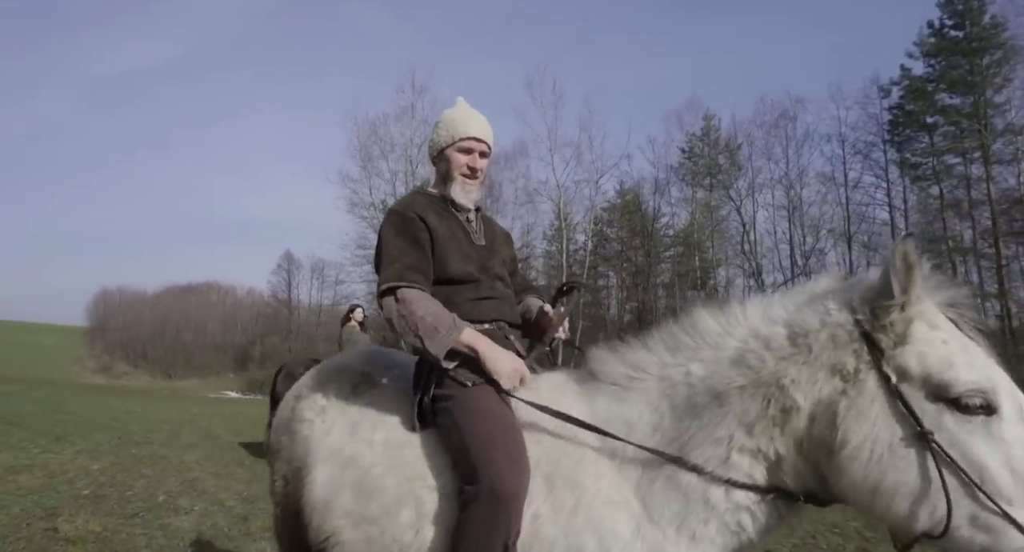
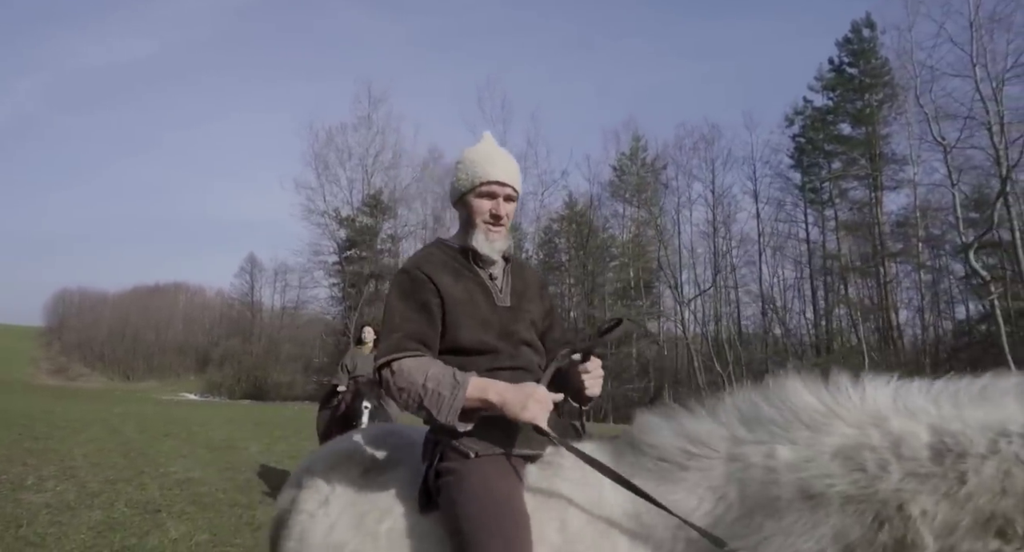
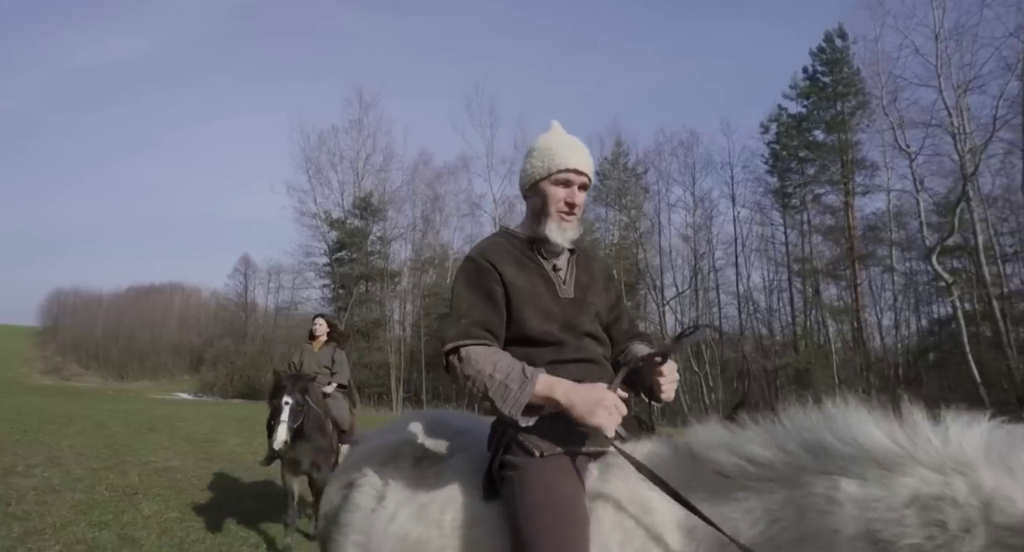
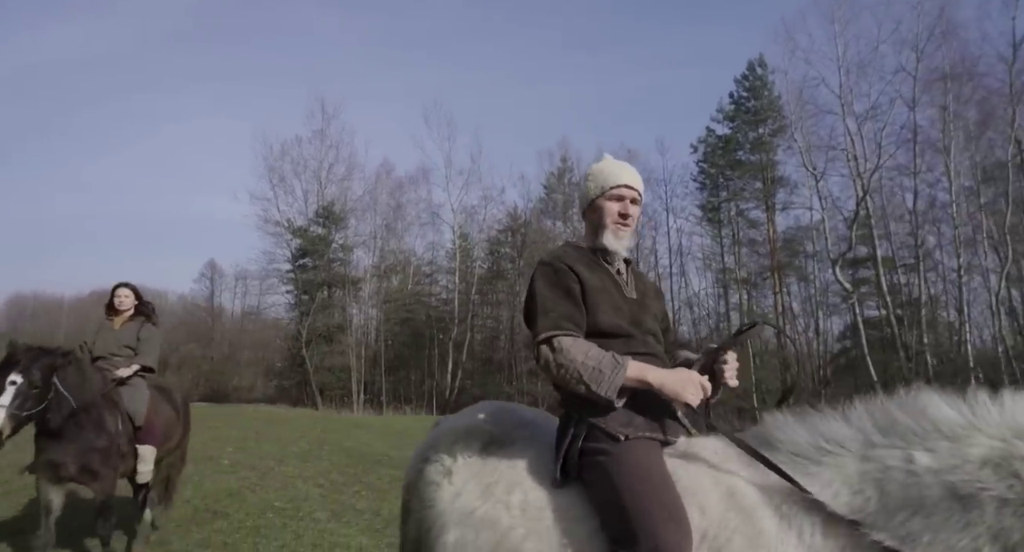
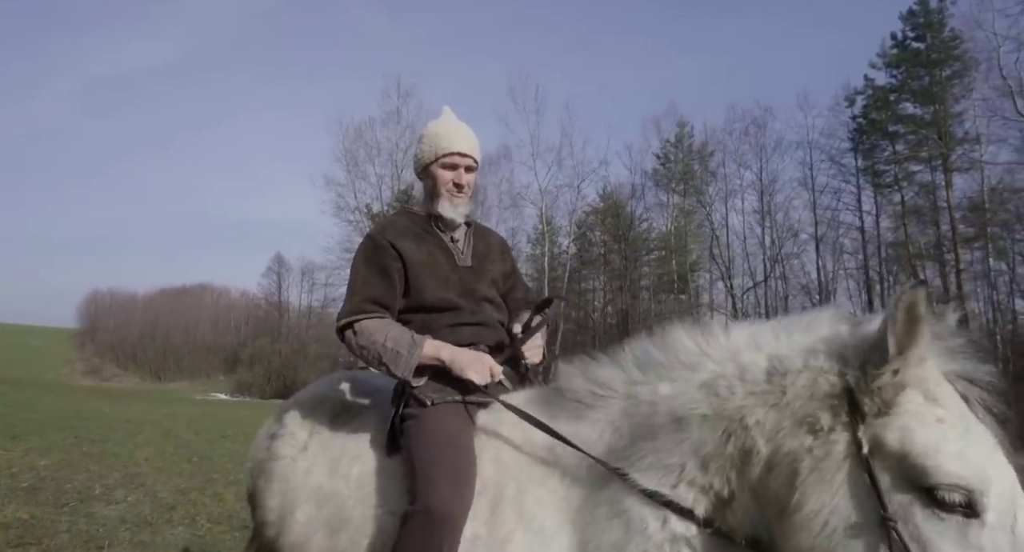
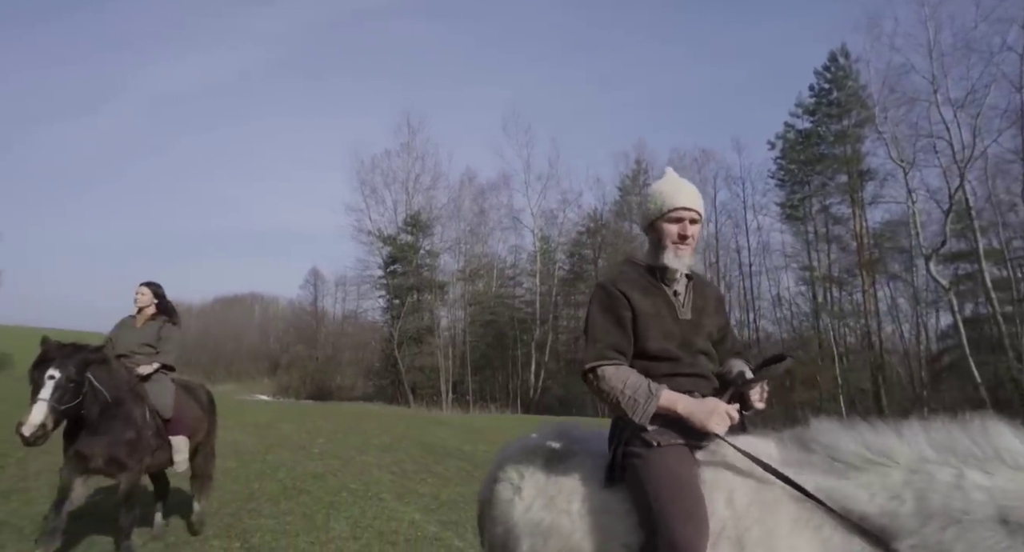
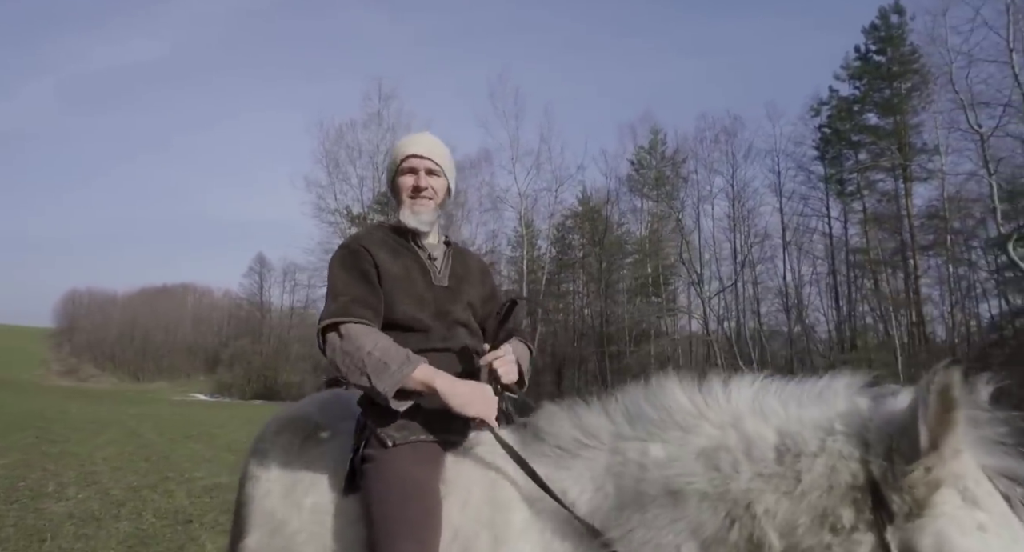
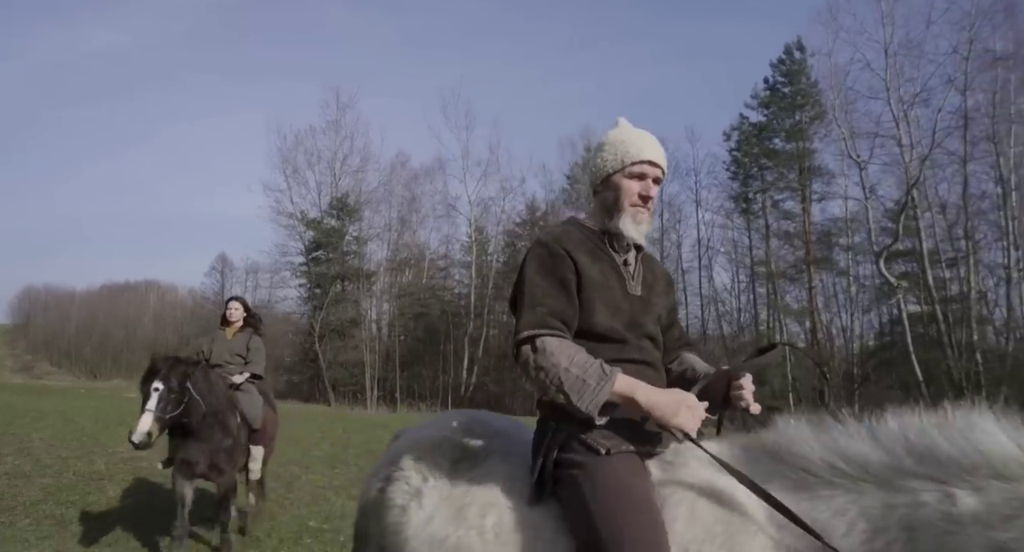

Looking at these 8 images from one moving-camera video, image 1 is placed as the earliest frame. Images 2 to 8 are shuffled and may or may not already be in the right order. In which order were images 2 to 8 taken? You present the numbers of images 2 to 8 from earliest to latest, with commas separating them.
5, 7, 2, 3, 8, 4, 6
